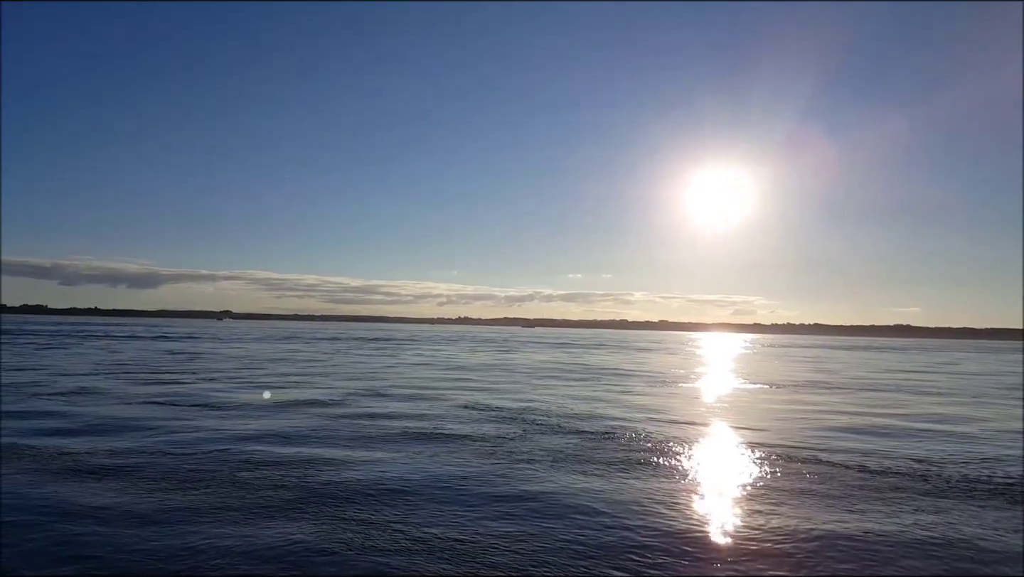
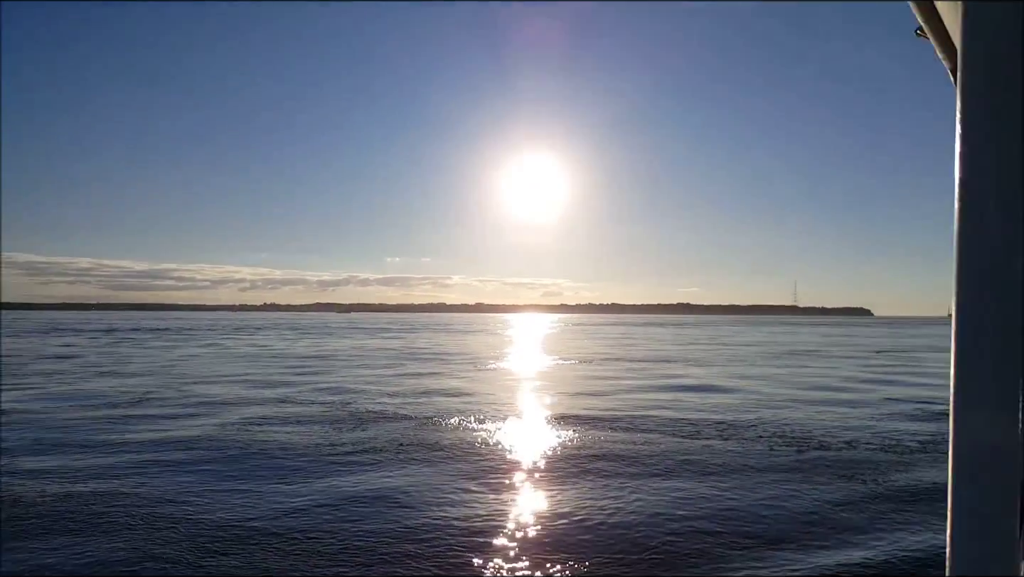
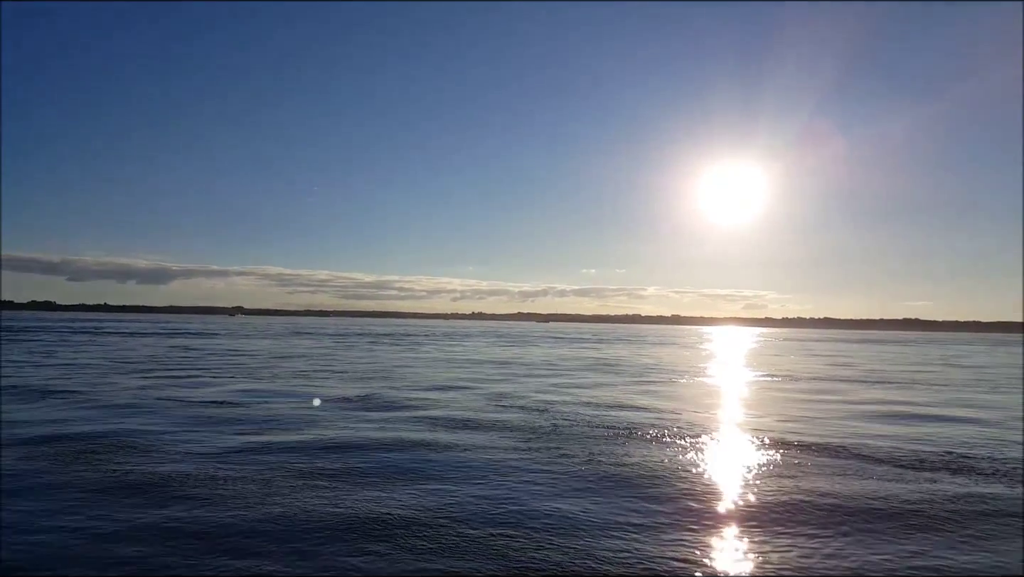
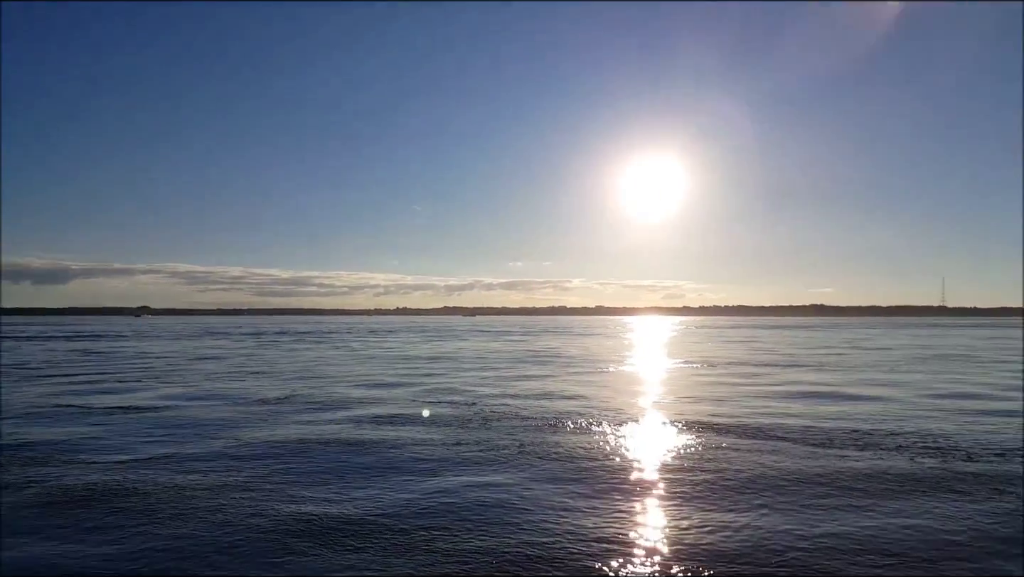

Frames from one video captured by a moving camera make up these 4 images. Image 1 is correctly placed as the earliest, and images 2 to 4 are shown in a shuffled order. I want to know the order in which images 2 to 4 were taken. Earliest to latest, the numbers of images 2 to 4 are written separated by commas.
3, 4, 2
